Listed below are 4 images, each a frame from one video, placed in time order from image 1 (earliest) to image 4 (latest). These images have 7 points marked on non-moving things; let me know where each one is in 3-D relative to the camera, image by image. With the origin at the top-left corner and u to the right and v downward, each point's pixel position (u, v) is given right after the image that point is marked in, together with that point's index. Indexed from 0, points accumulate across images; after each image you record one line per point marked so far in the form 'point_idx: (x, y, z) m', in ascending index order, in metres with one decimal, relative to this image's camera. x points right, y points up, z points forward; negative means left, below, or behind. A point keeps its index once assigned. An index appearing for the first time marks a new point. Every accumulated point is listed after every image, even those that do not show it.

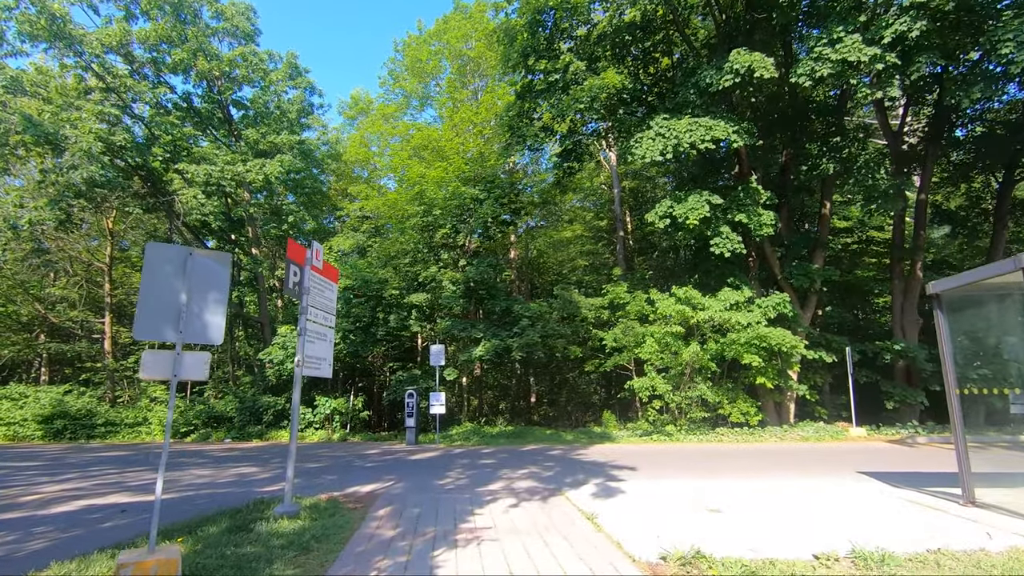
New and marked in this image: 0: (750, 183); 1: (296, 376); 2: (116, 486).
0: (+7.0, +3.1, +15.6) m
1: (-2.7, -1.1, +6.7) m
2: (-6.6, -3.3, +8.8) m
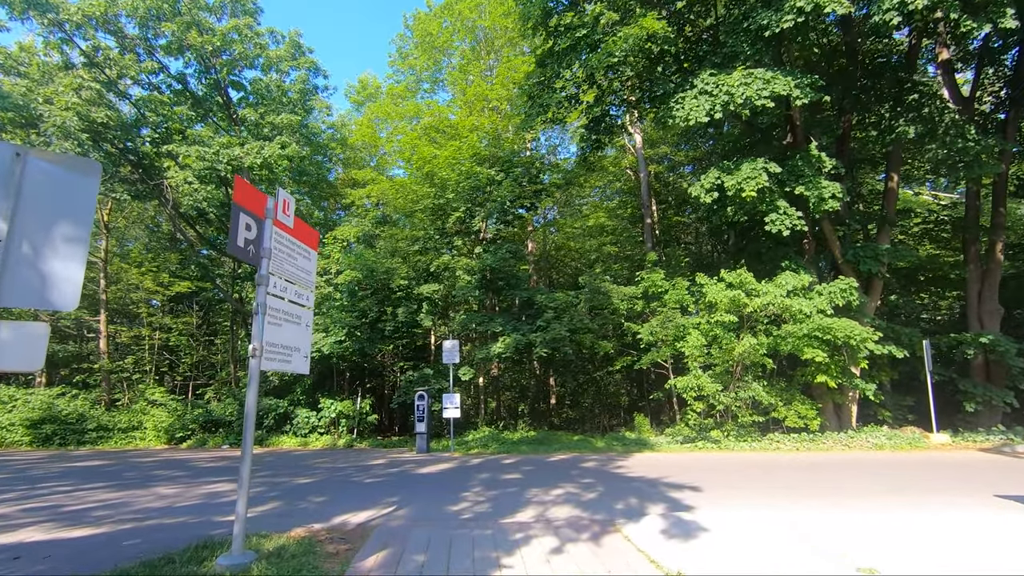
0: (+7.5, +3.5, +13.5) m
1: (-2.4, -0.8, +4.8) m
2: (-6.1, -3.0, +7.0) m
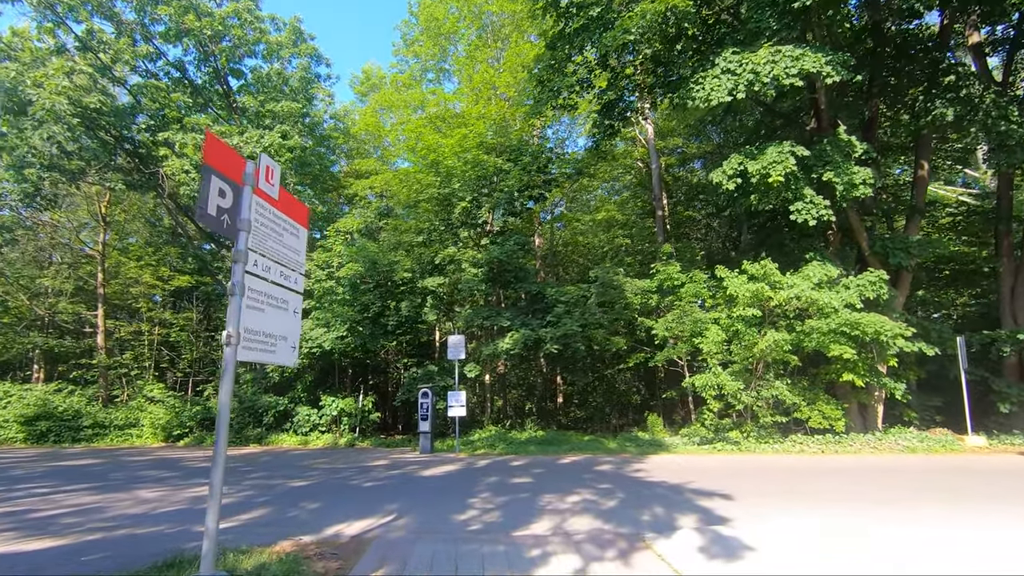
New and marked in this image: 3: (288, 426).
0: (+7.8, +3.7, +12.7) m
1: (-2.2, -0.6, +4.1) m
2: (-6.0, -2.8, +6.4) m
3: (-8.0, -4.9, +19.0) m
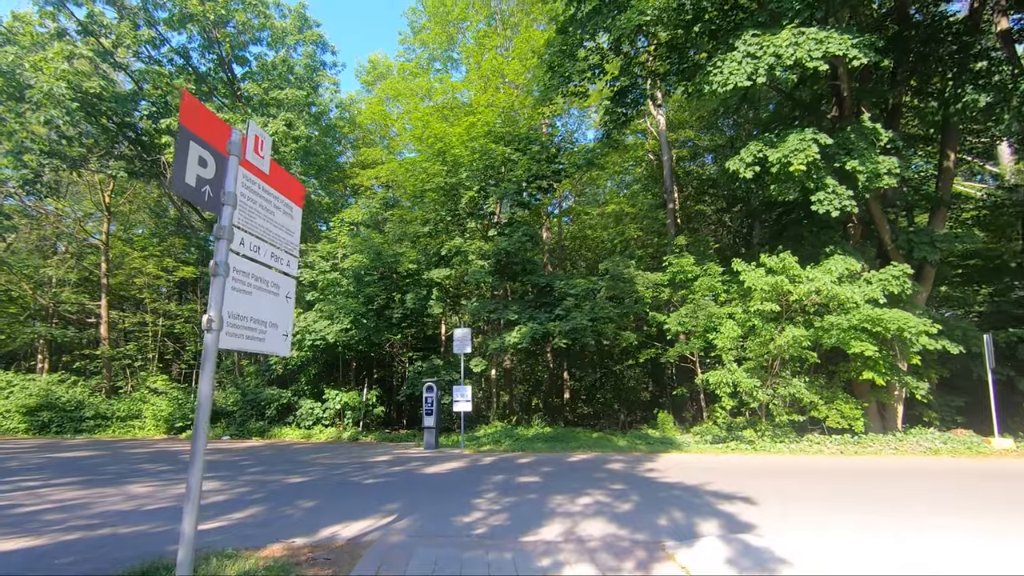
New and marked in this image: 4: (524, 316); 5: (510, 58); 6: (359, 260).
0: (+8.0, +3.8, +12.1) m
1: (-2.2, -0.5, +3.8) m
2: (-5.9, -2.6, +6.0) m
3: (-7.8, -4.6, +18.7) m
4: (+0.3, -0.8, +15.2) m
5: (-0.1, +8.3, +19.2) m
6: (-4.9, +0.9, +17.0) m
